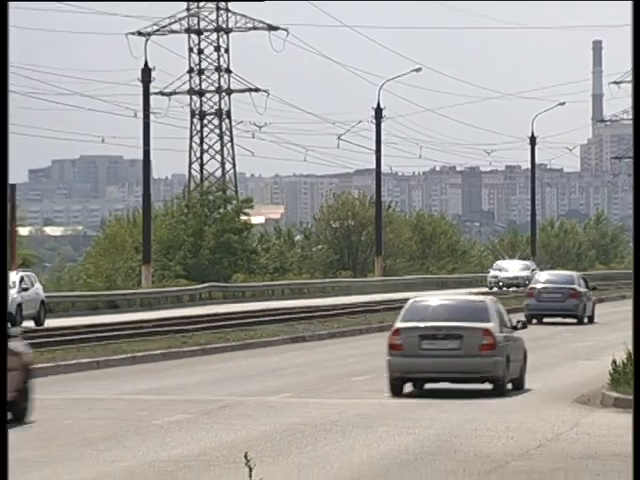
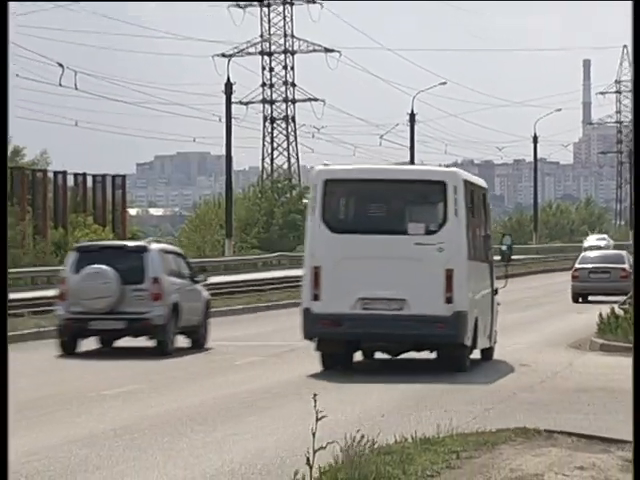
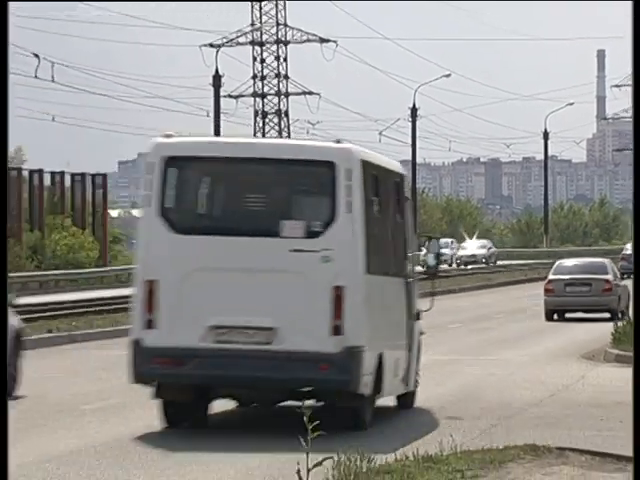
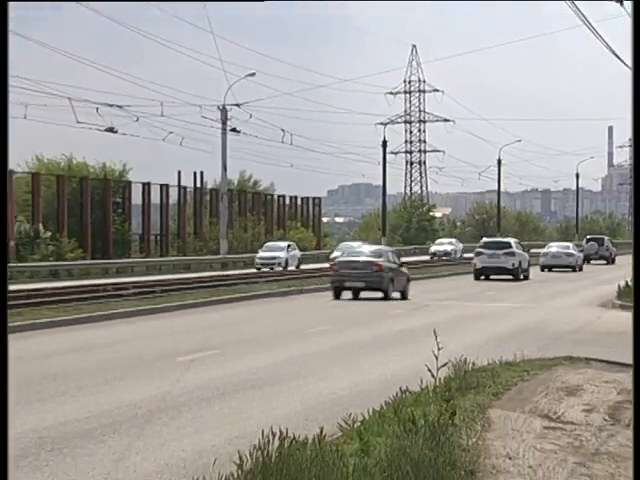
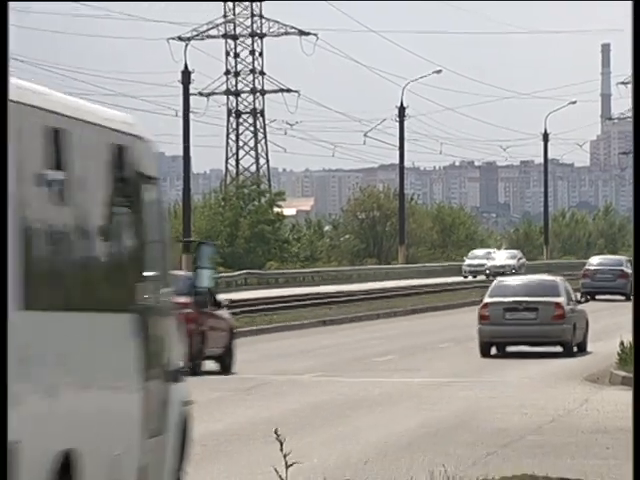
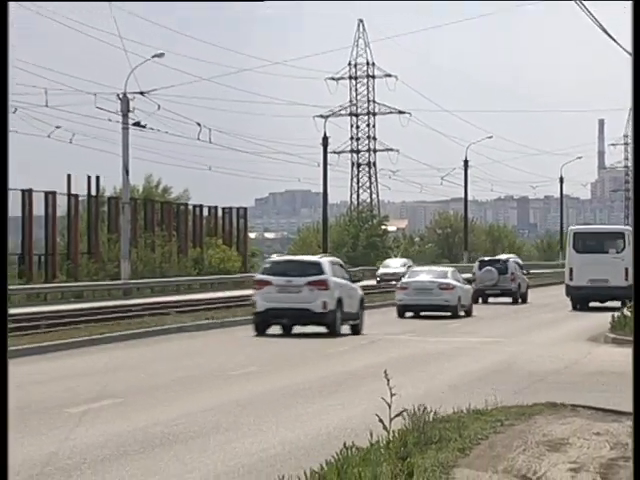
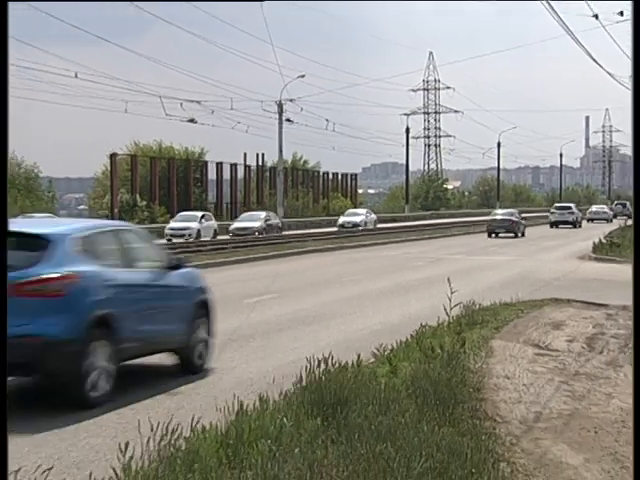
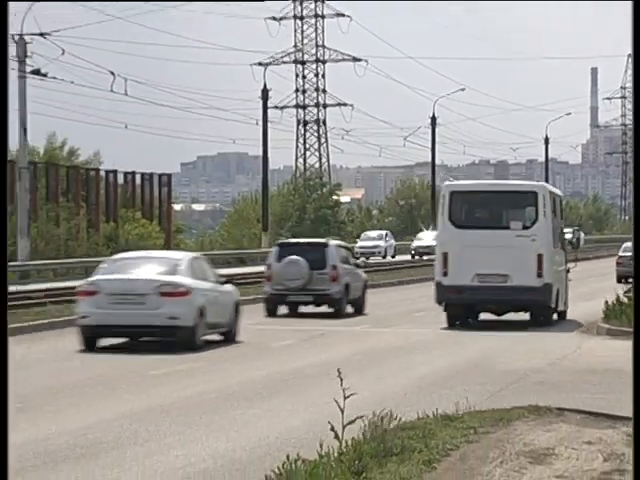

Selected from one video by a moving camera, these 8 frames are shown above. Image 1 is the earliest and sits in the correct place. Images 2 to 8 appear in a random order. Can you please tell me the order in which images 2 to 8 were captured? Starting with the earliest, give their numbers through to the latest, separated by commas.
5, 3, 2, 8, 6, 4, 7
